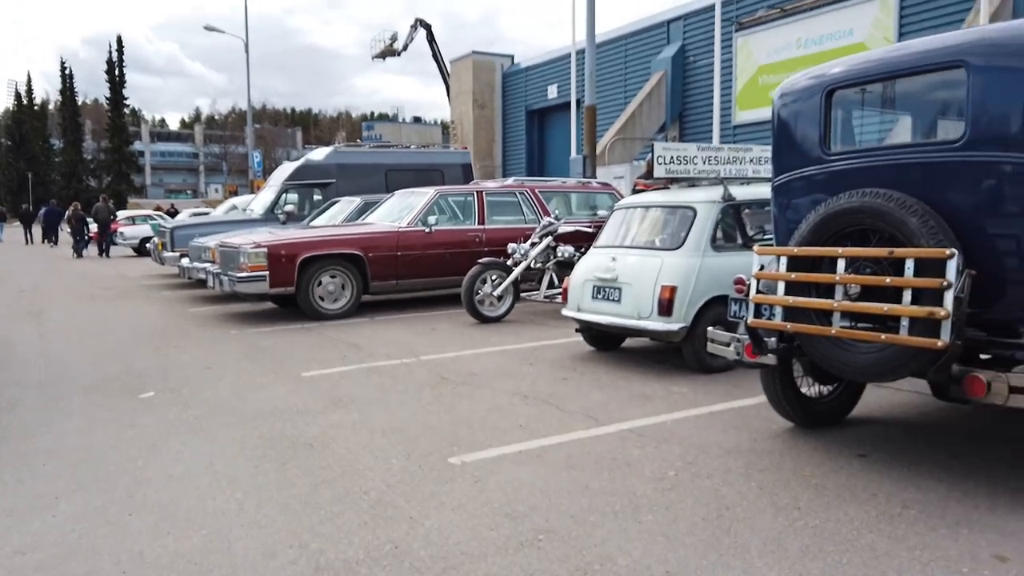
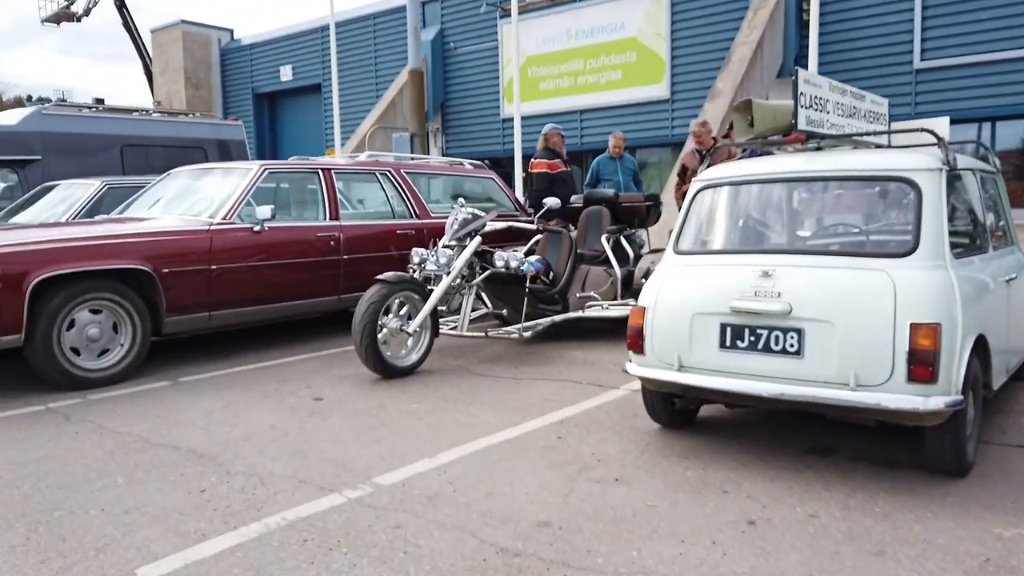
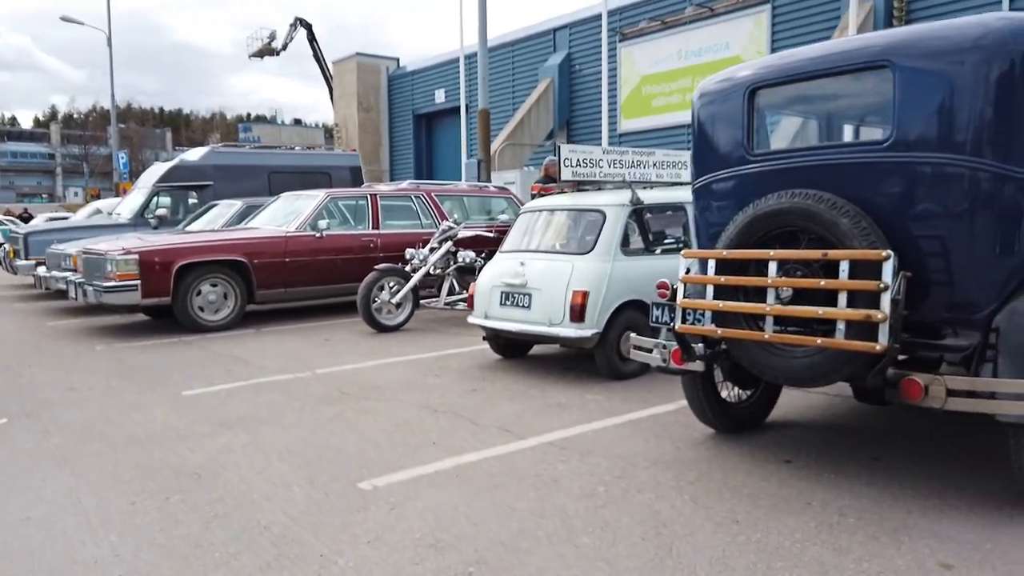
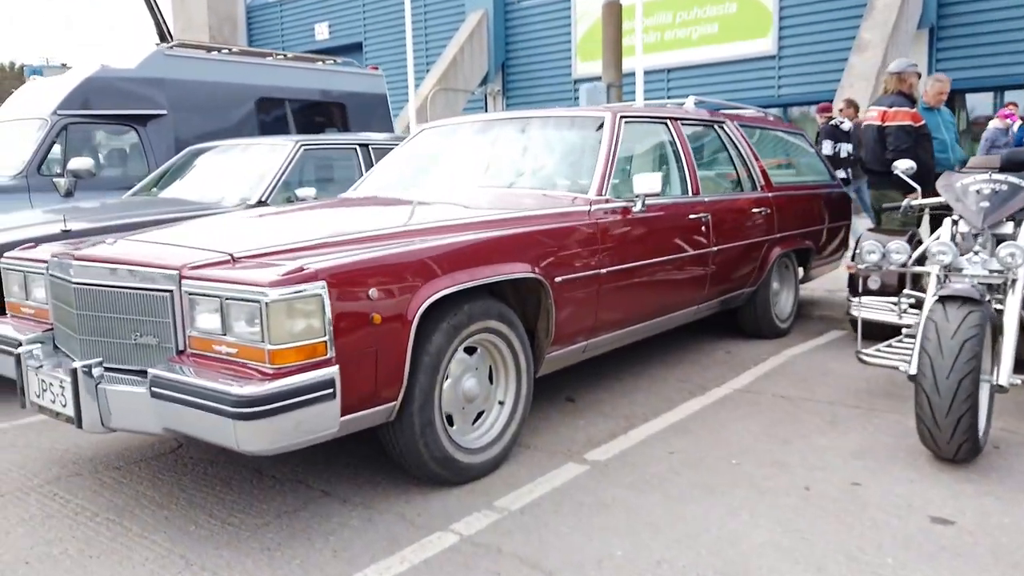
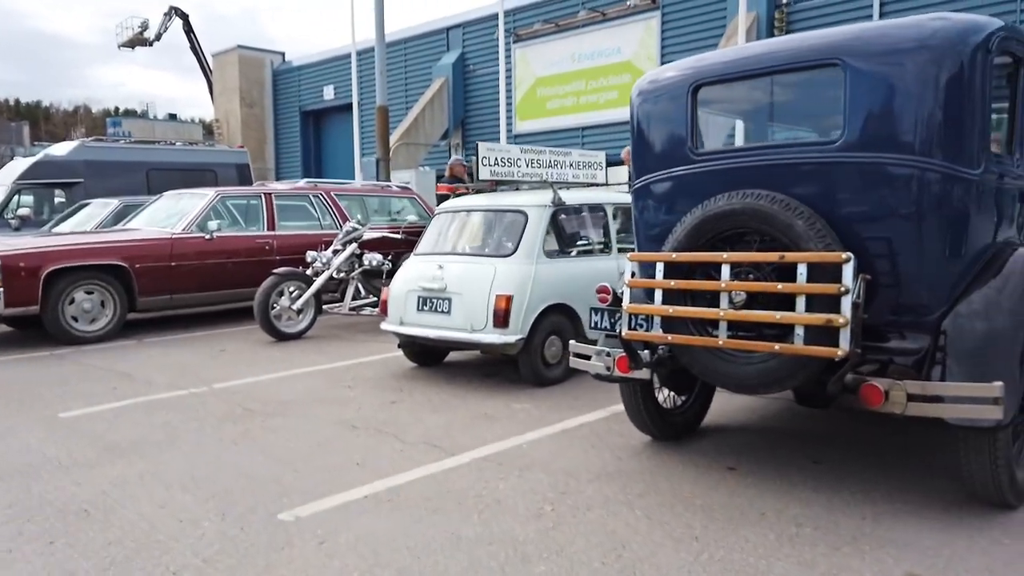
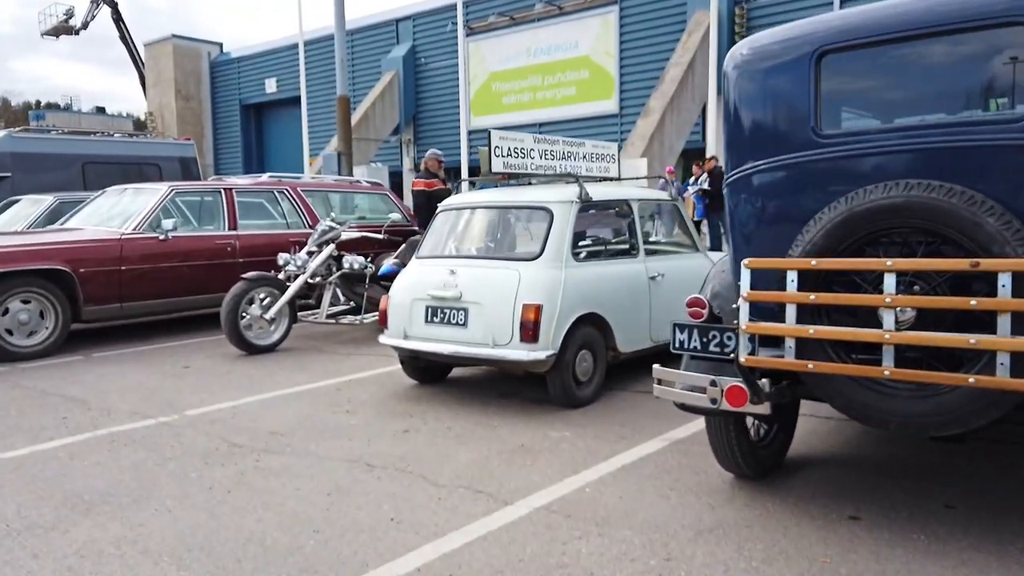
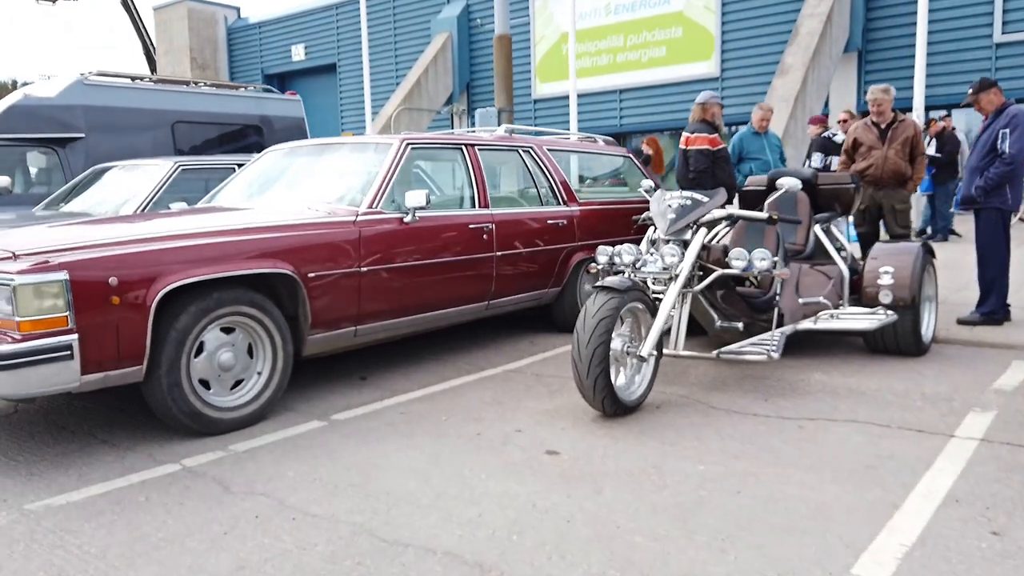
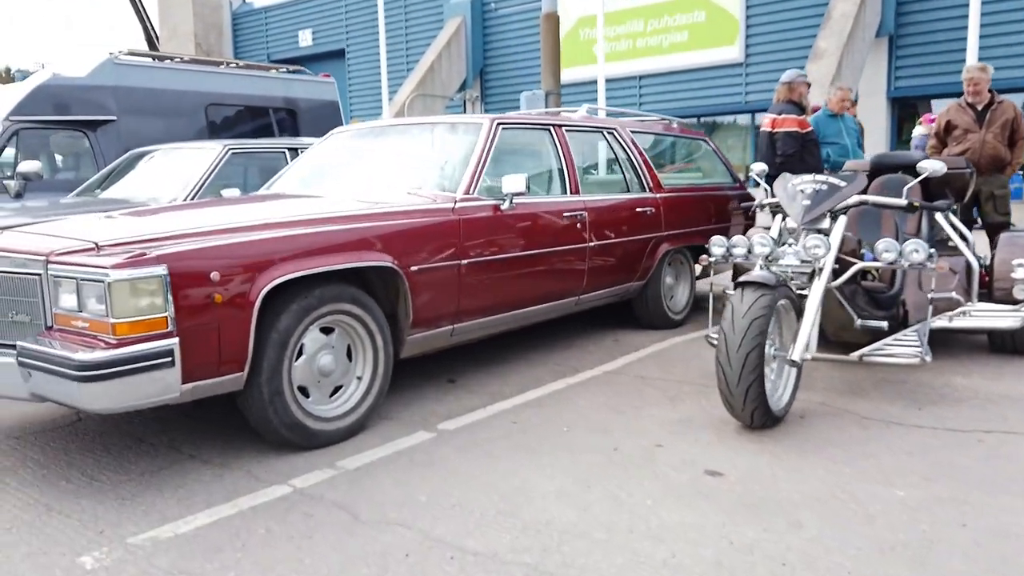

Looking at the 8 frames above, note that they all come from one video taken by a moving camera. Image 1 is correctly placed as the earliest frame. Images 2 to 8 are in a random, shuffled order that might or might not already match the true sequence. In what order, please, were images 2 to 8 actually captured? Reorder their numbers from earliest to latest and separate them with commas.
3, 5, 6, 2, 7, 8, 4
